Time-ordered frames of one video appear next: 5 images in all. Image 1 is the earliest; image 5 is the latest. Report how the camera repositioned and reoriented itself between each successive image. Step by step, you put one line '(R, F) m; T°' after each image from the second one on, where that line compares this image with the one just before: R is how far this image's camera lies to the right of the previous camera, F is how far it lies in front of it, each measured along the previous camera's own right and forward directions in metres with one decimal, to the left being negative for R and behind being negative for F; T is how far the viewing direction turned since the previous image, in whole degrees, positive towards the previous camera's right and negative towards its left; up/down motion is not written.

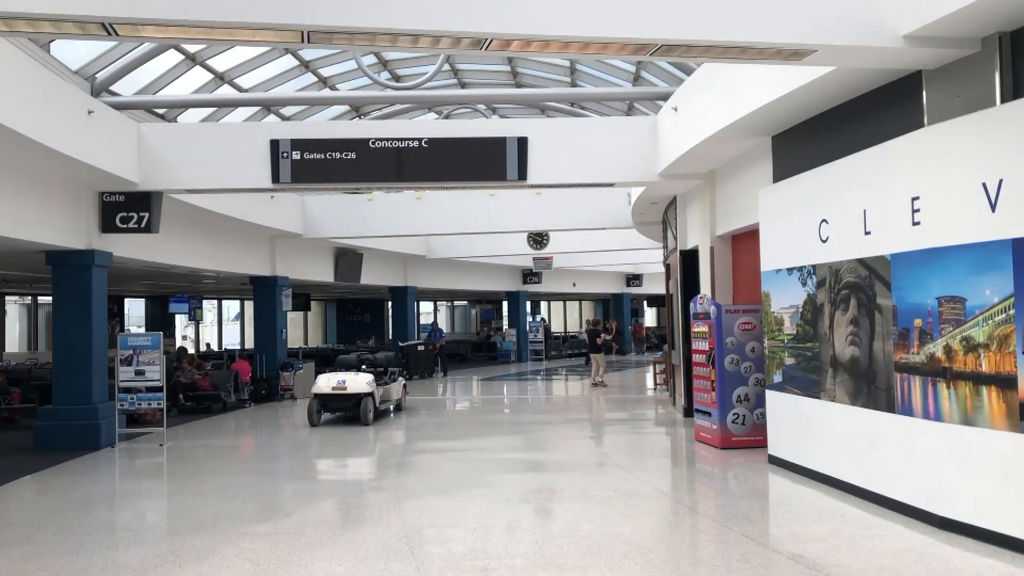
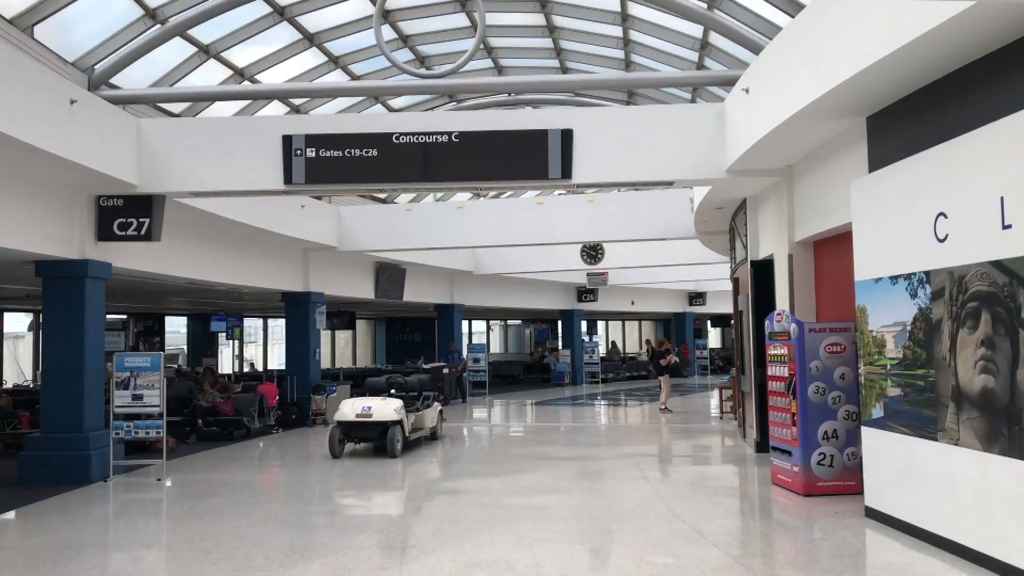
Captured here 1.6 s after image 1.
(+0.2, +1.4) m; -4°
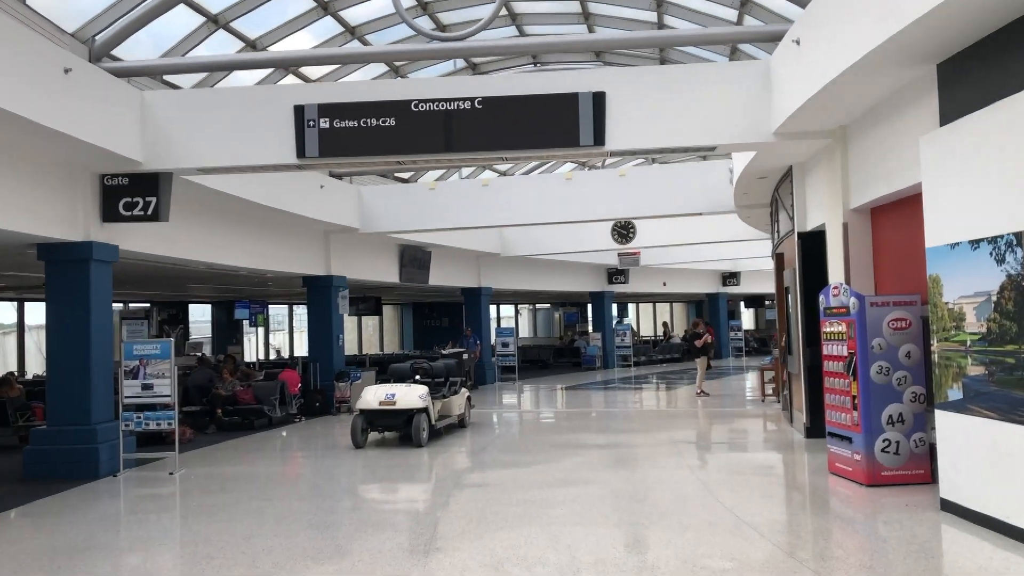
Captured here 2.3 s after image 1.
(0.0, +0.6) m; -2°
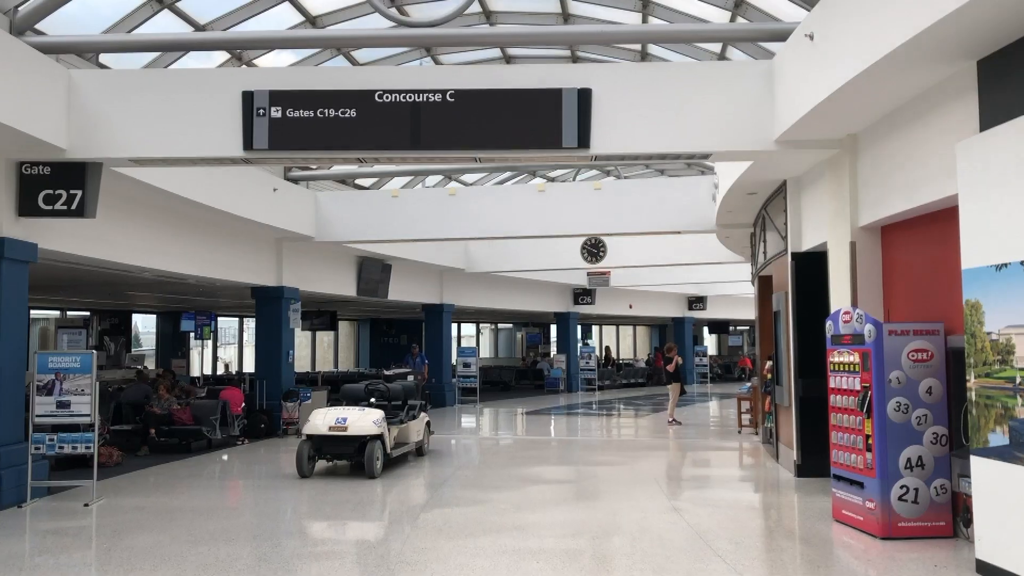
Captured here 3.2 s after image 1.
(-0.1, +0.9) m; +2°
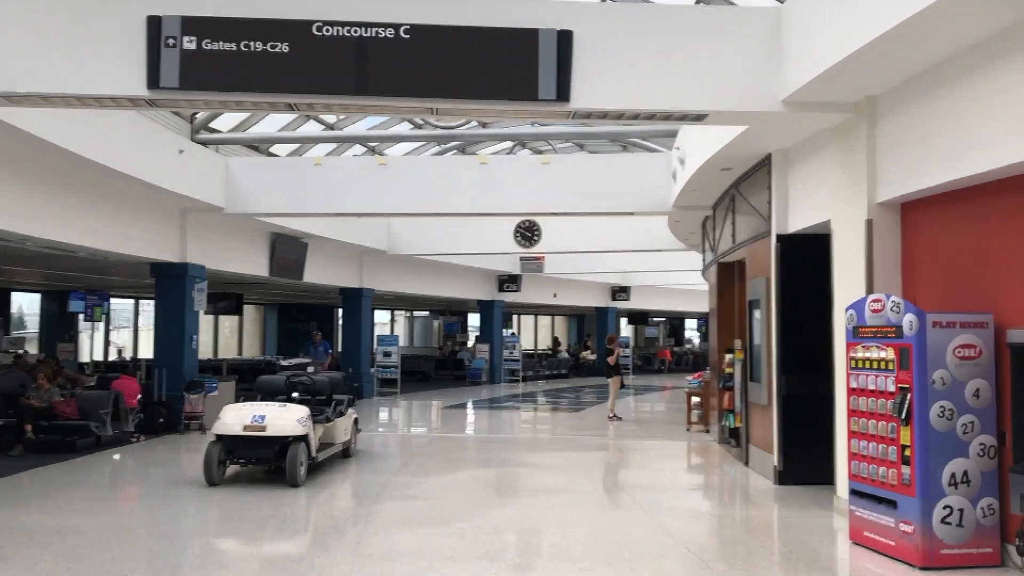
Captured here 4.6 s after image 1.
(-0.4, +1.2) m; +6°
